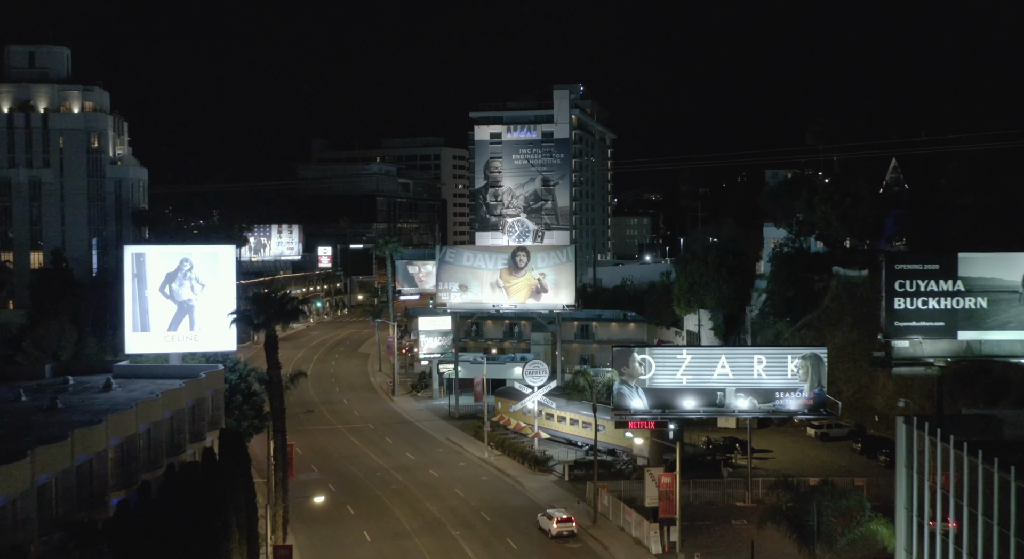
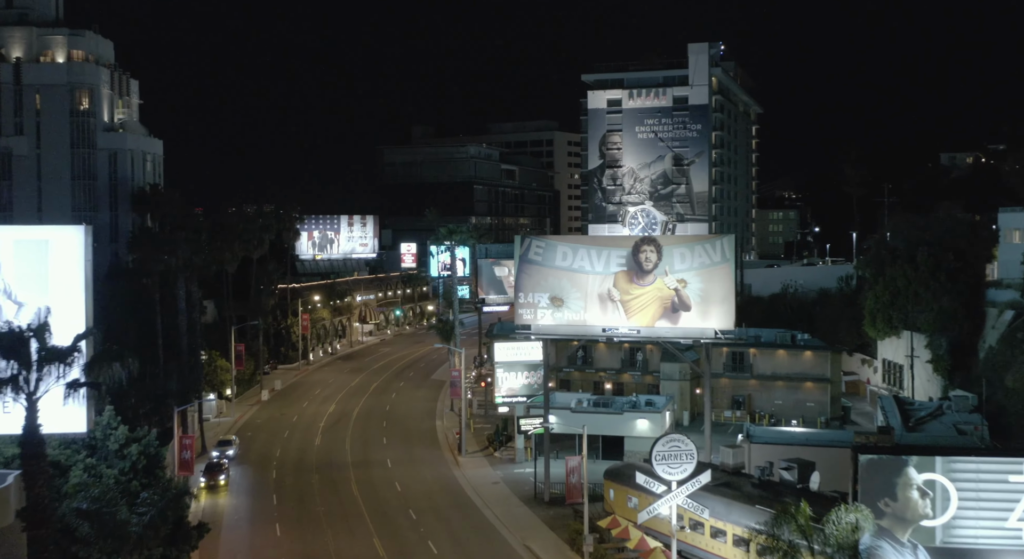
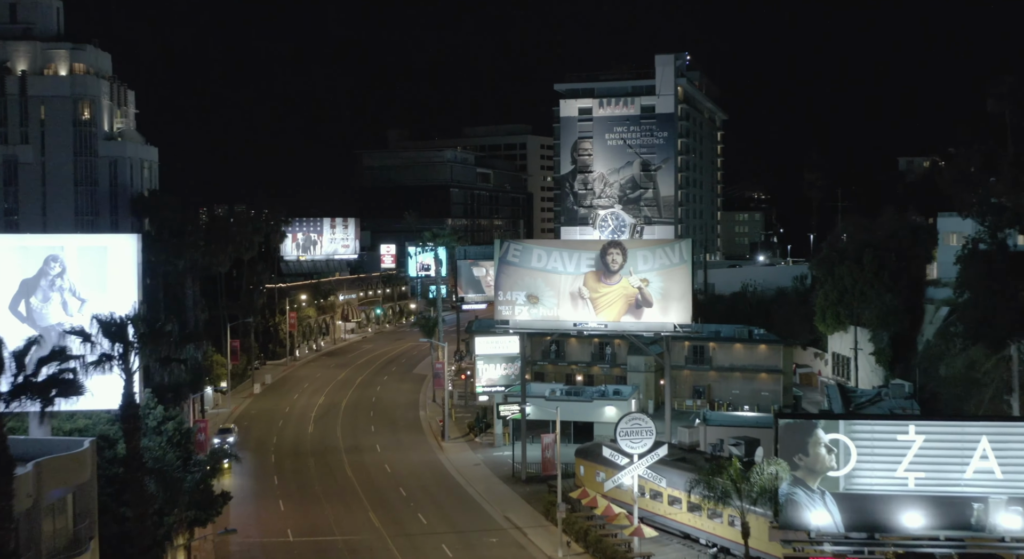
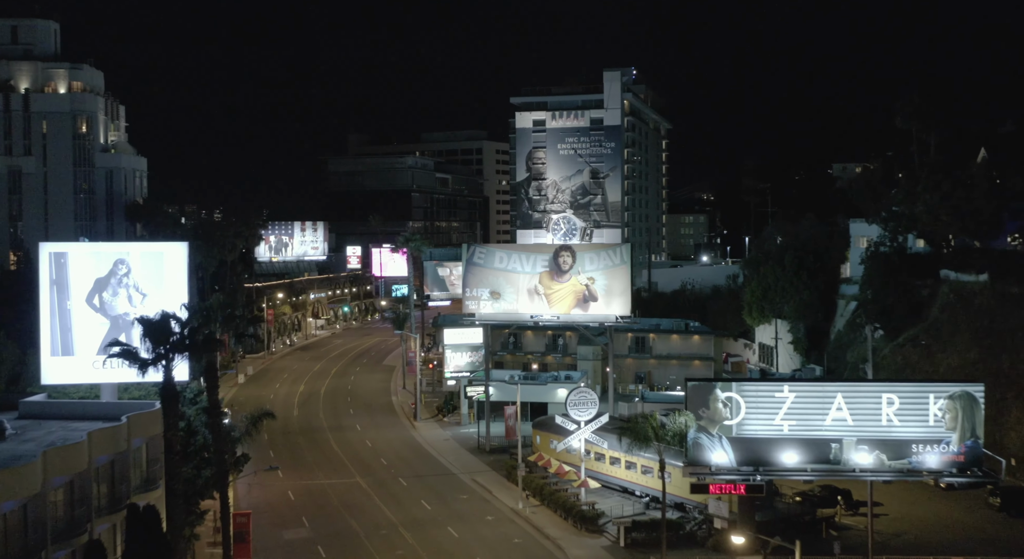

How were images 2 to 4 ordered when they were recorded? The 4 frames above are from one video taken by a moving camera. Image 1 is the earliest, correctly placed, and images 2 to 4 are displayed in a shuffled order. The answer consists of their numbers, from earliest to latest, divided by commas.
4, 3, 2
